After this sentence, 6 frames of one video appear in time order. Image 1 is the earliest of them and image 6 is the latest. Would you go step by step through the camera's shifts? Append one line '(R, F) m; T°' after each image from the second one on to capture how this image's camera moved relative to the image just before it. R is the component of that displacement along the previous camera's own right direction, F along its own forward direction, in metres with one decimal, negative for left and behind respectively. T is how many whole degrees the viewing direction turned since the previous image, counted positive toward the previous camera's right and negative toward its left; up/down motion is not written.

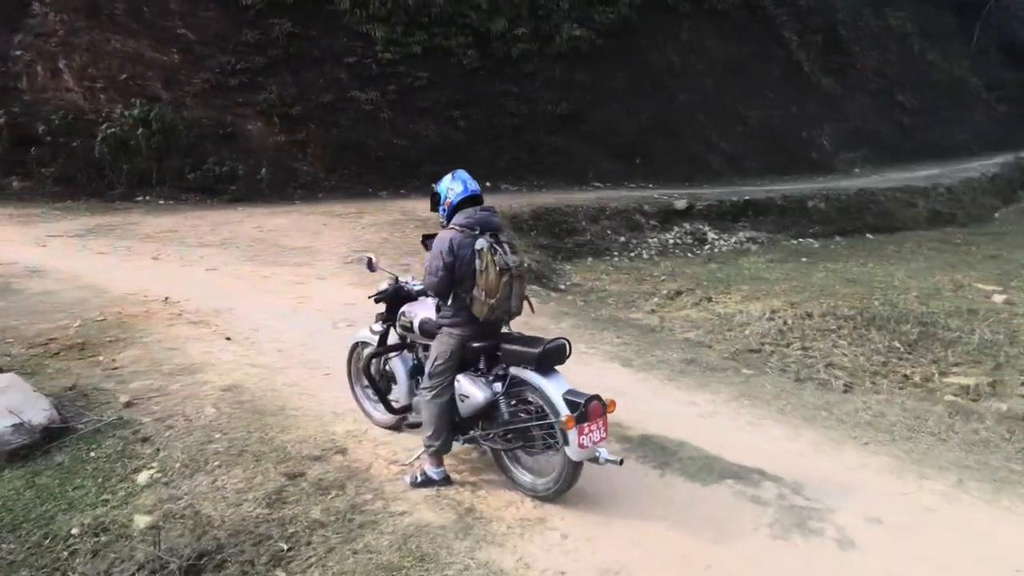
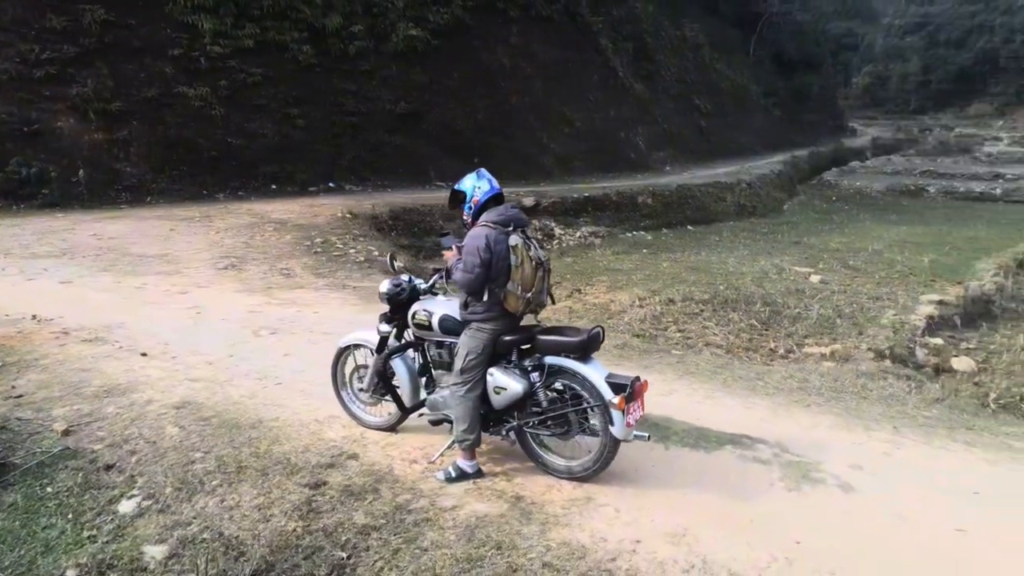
(-0.8, 0.0) m; +14°
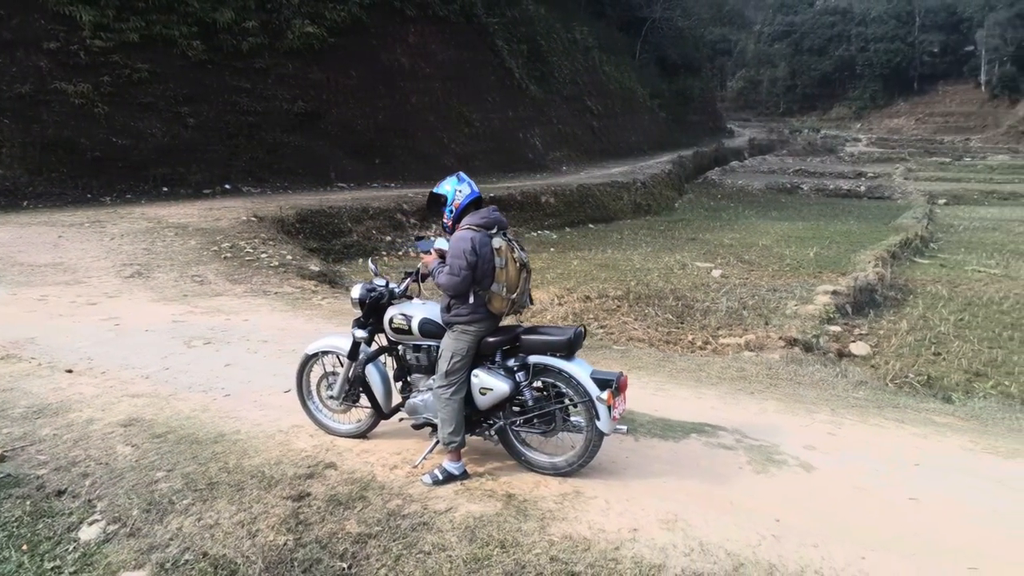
(-0.3, 0.0) m; +8°
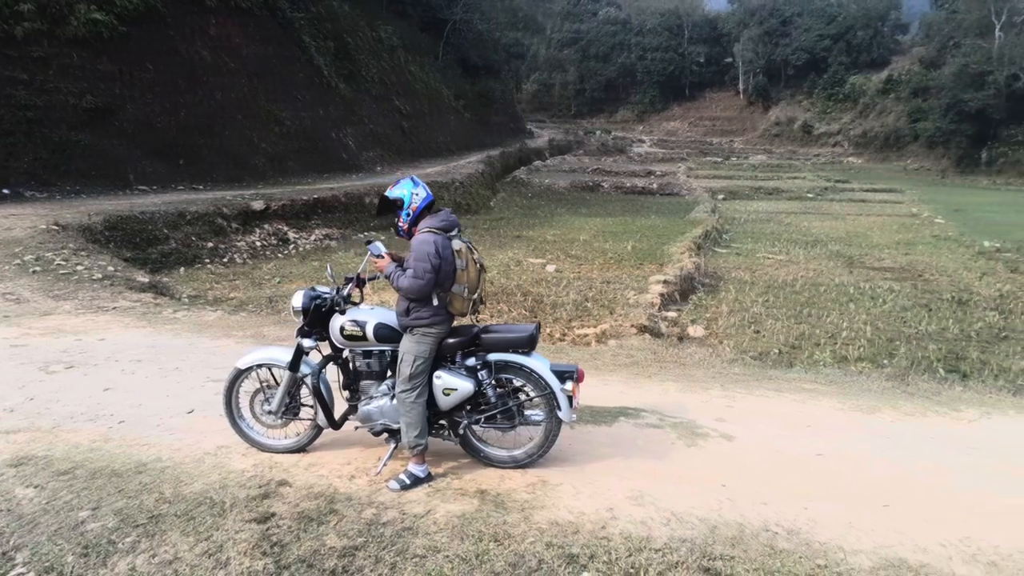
(-0.6, 0.0) m; +15°
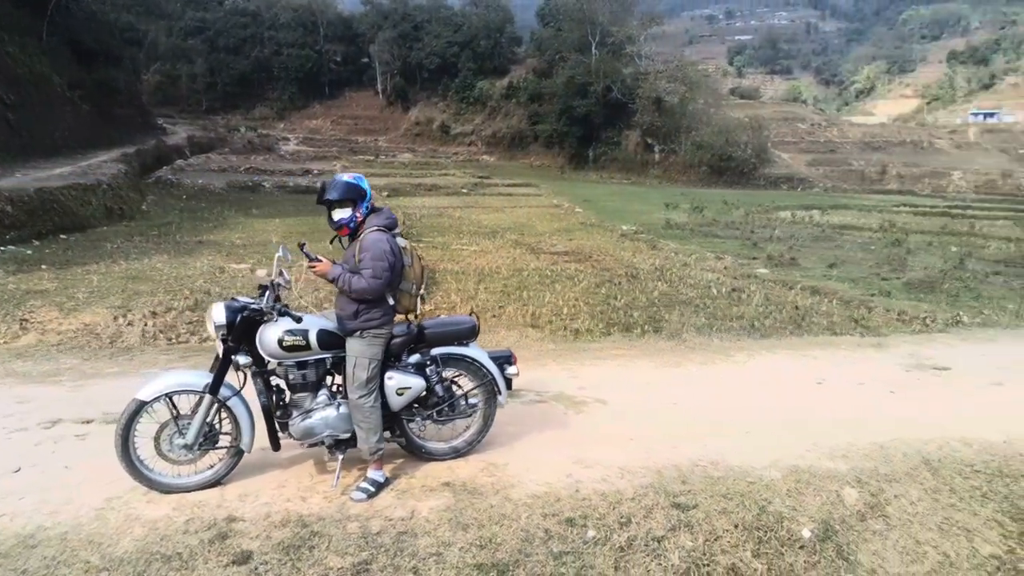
(-1.1, +0.1) m; +26°
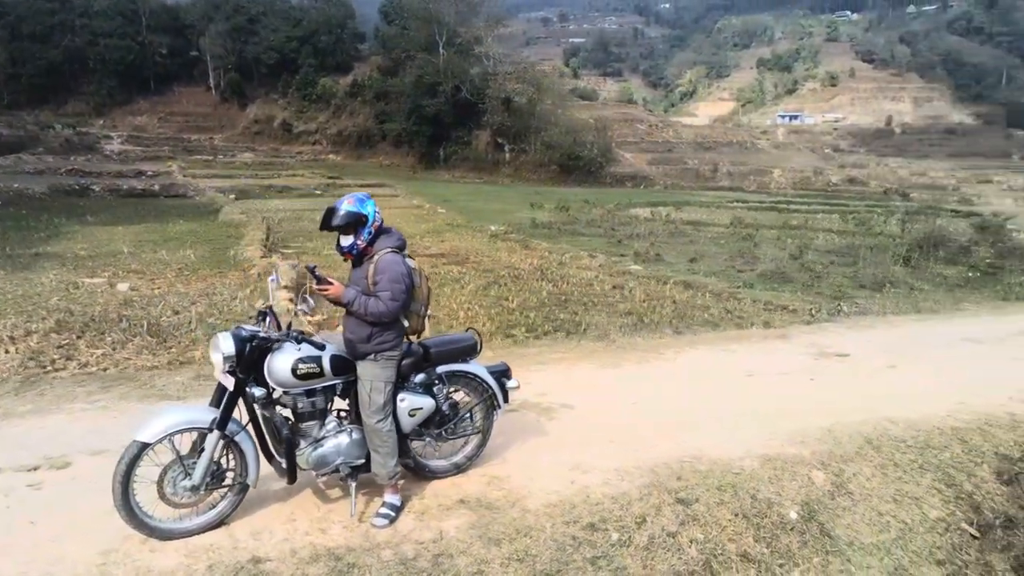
(-0.6, 0.0) m; +11°
